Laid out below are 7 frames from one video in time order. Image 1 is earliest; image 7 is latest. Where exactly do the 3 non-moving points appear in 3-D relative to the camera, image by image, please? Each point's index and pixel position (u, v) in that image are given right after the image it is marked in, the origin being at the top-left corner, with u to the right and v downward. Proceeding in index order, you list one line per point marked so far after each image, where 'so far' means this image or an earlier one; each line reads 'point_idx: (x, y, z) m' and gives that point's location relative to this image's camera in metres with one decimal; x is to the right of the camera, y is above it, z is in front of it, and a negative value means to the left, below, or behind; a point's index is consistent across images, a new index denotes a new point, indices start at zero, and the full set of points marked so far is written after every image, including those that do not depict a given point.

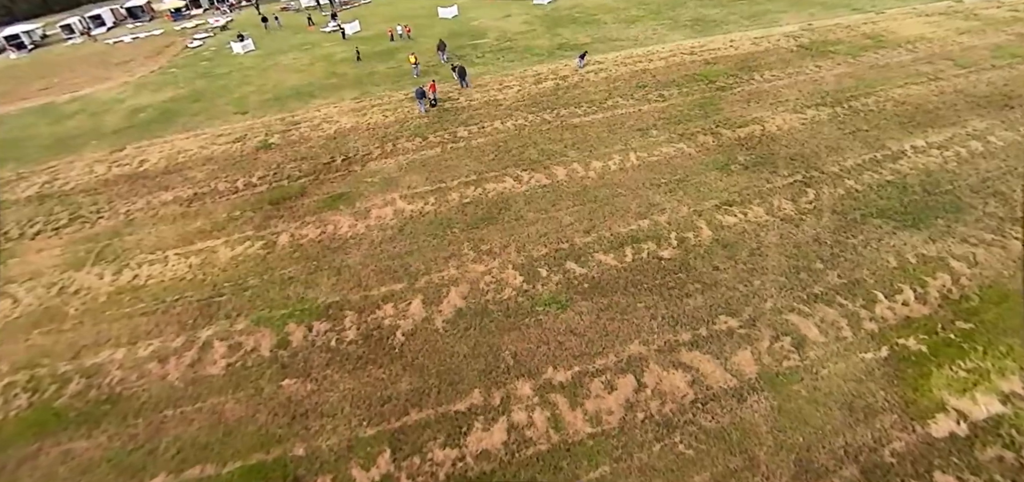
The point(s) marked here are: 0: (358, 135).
0: (-6.7, +4.6, +18.7) m
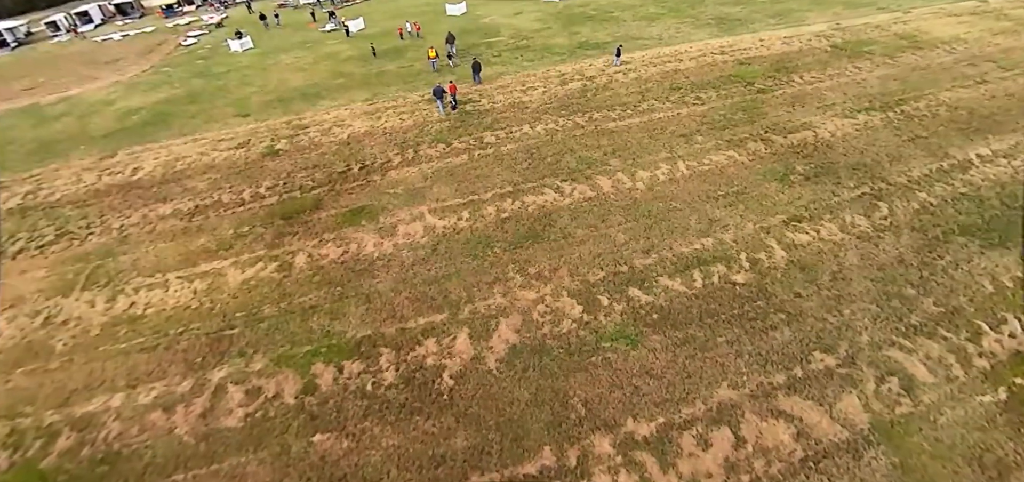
0: (-5.5, +4.0, +17.1) m
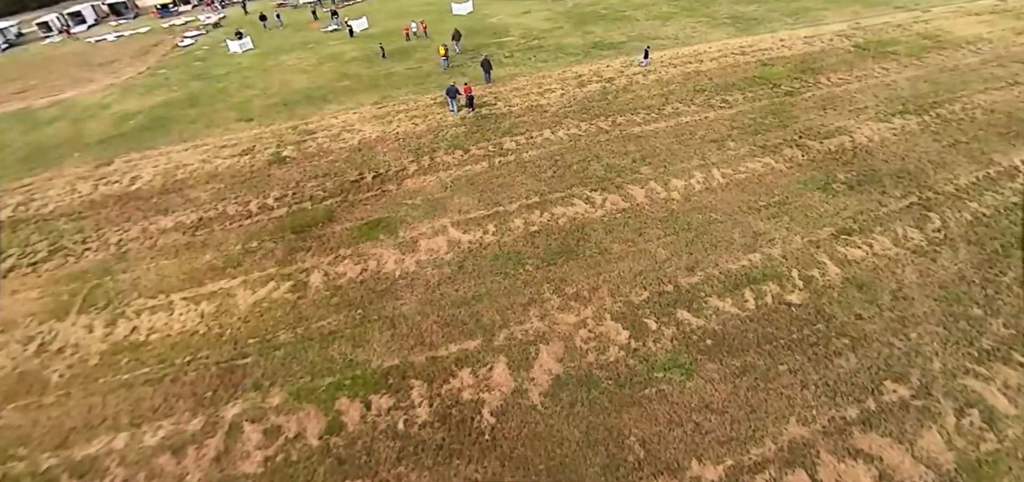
0: (-4.8, +3.6, +16.3) m
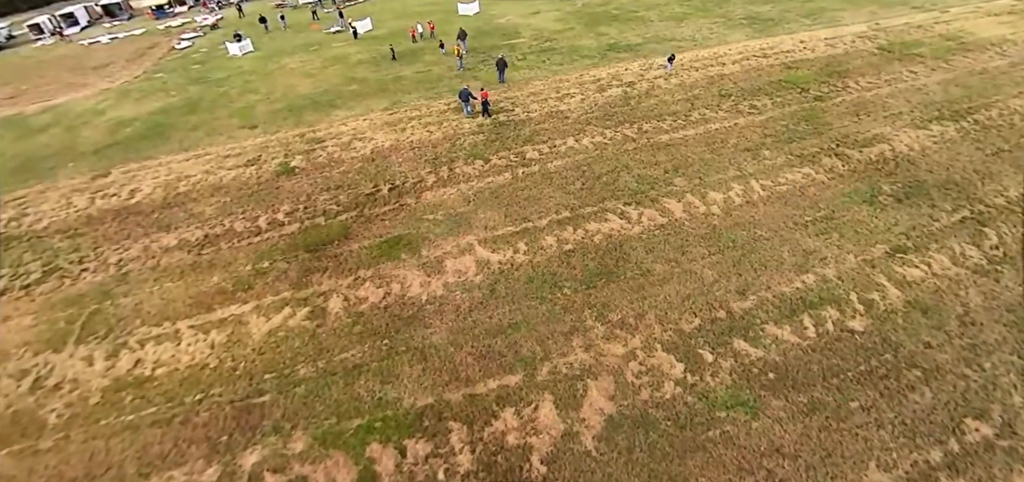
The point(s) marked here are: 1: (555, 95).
0: (-4.0, +3.0, +15.4) m
1: (+1.9, +6.2, +18.3) m
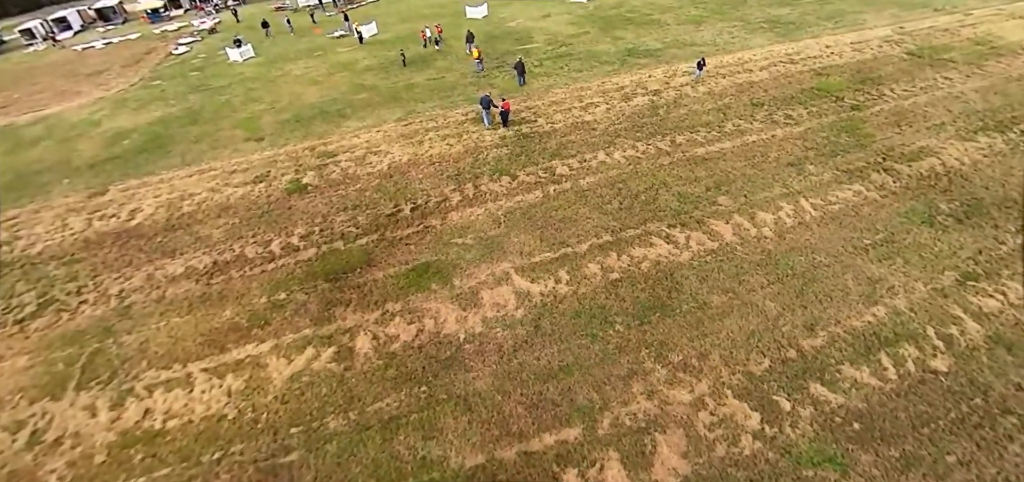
0: (-3.1, +2.3, +14.5) m
1: (+2.7, +5.6, +17.4) m
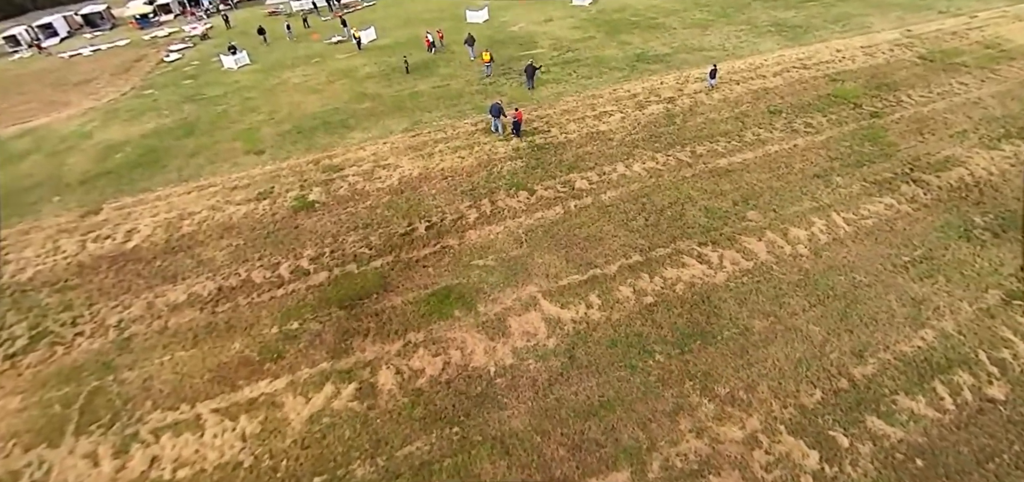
0: (-2.6, +1.7, +13.9) m
1: (+3.2, +5.1, +16.9) m
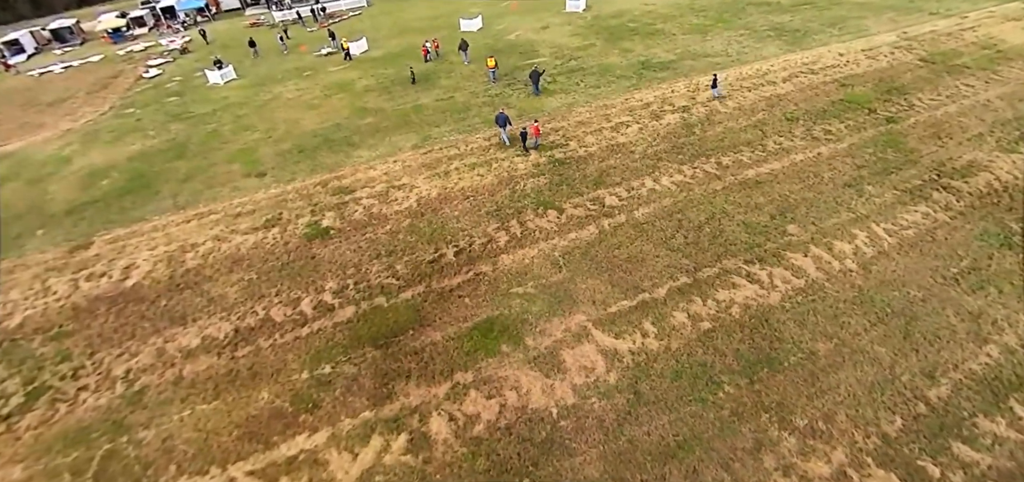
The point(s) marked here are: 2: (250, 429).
0: (-1.7, +1.0, +13.3) m
1: (+3.7, +4.5, +16.5) m
2: (-5.2, -3.7, +8.6) m
